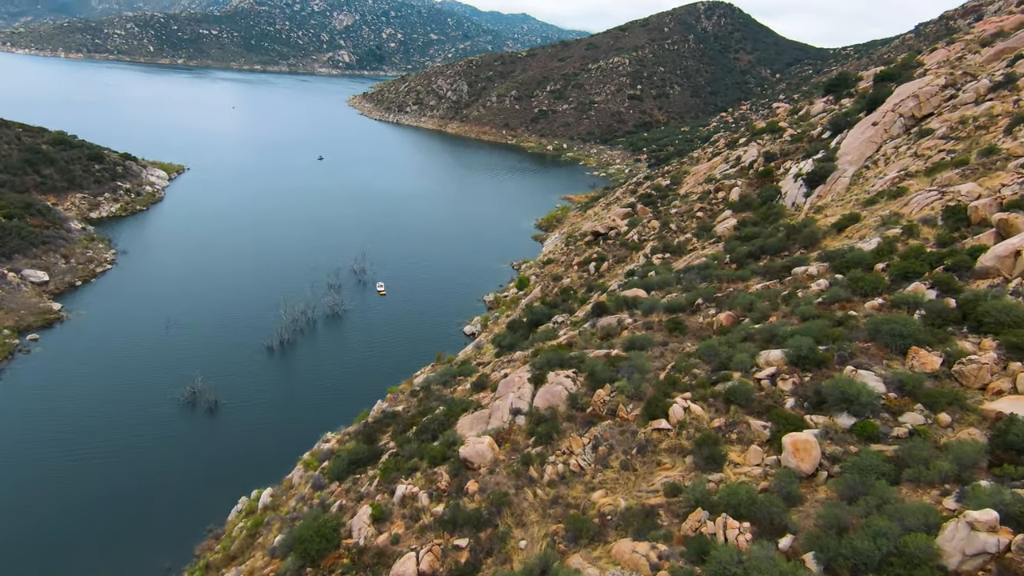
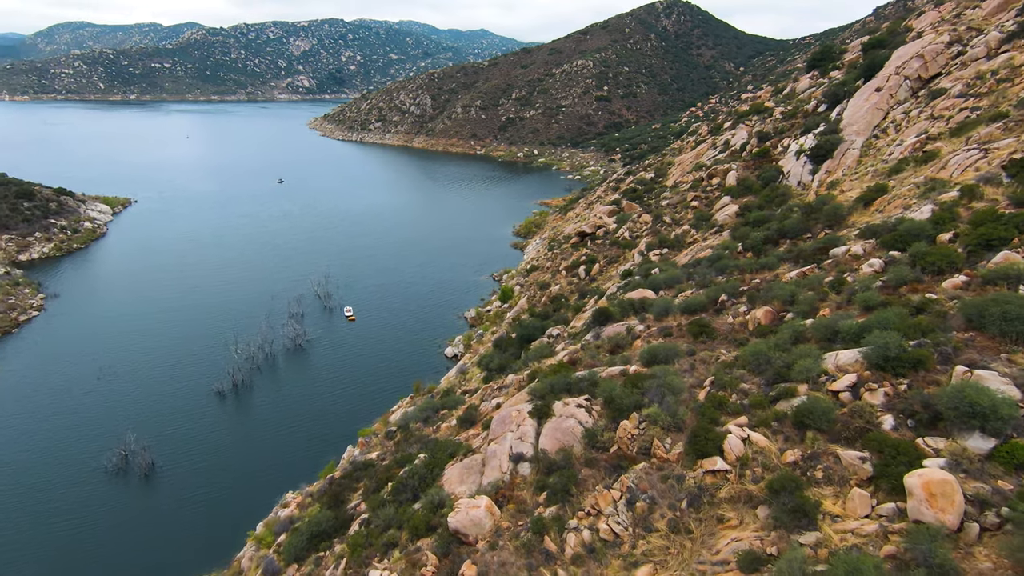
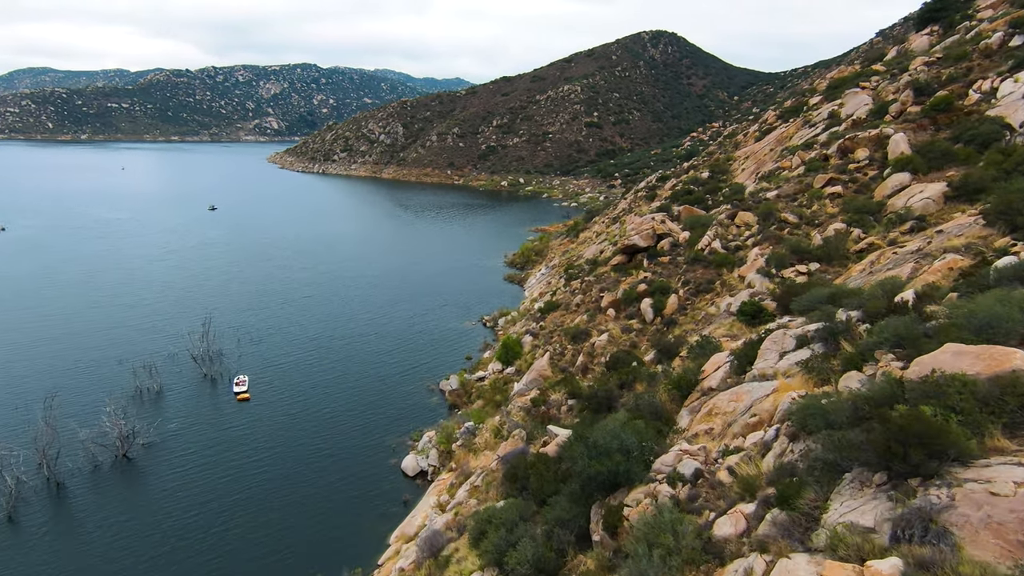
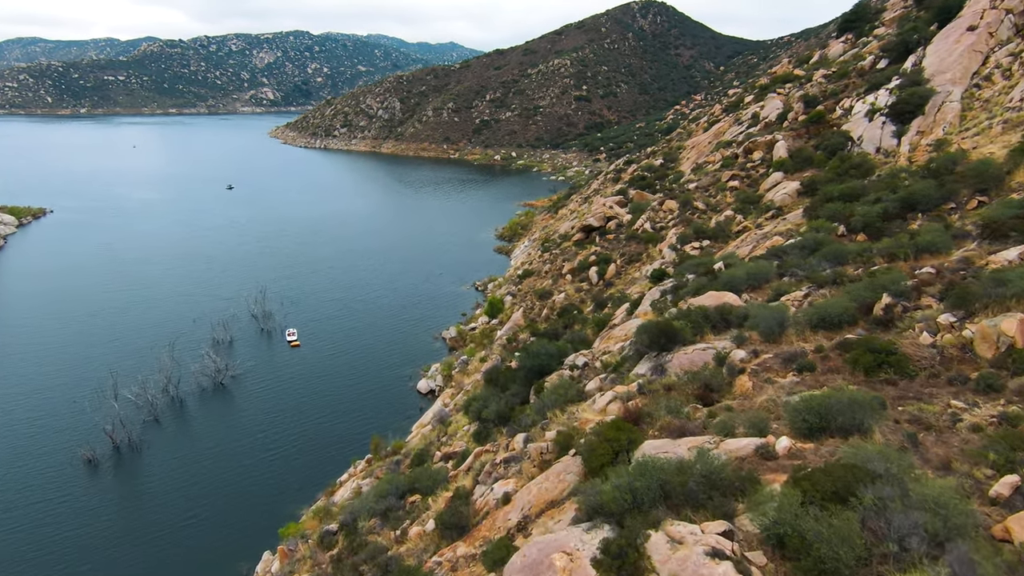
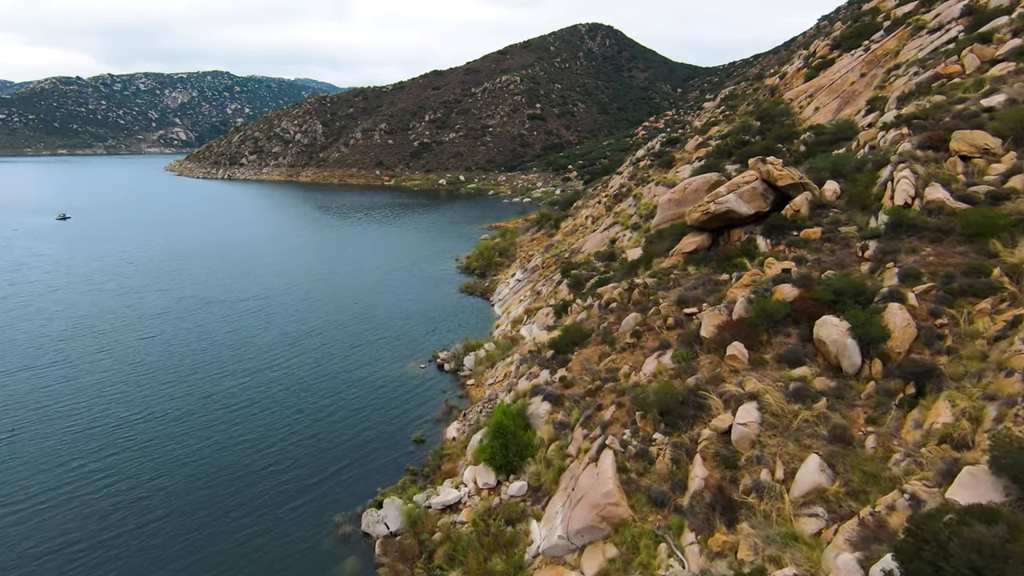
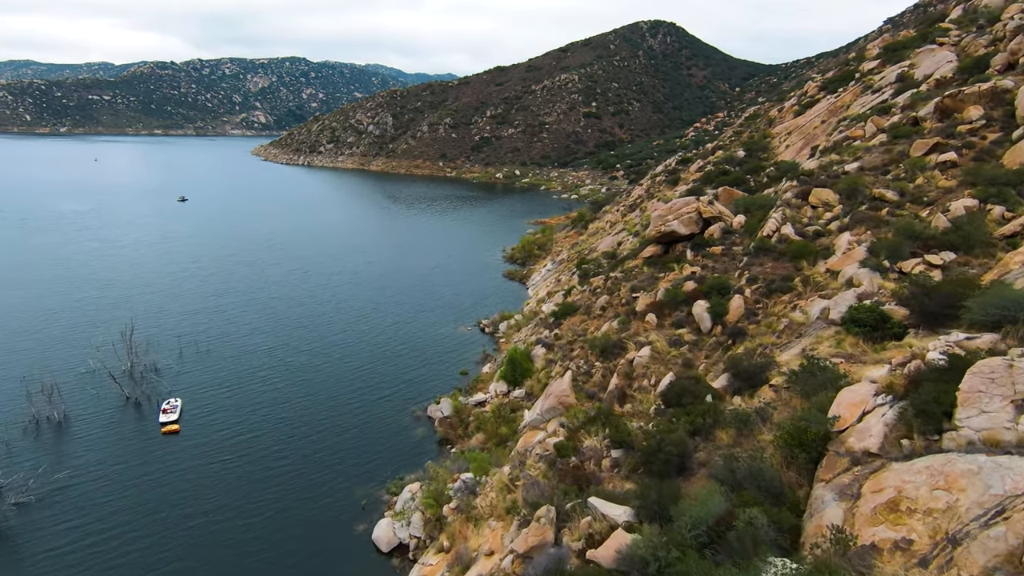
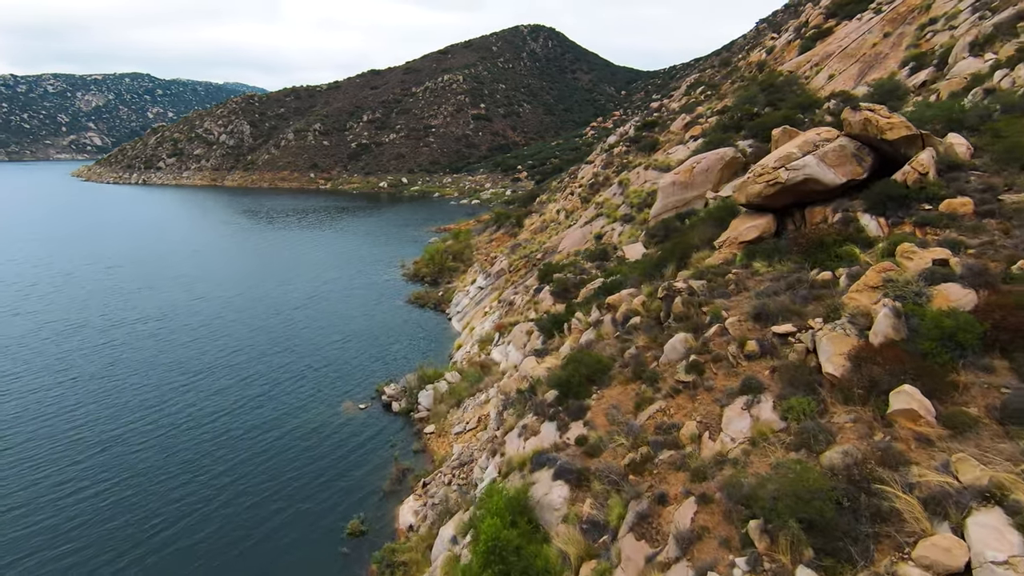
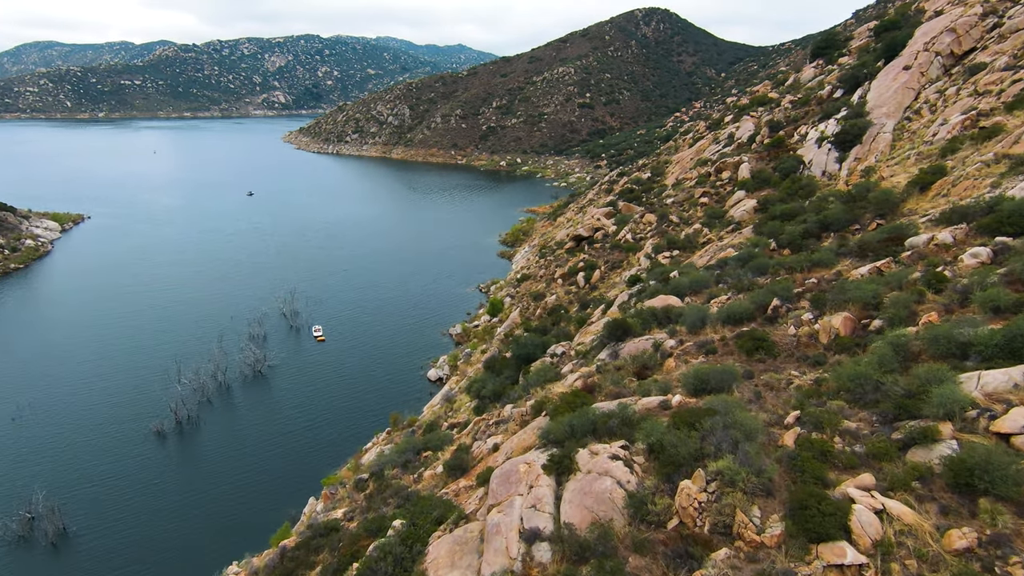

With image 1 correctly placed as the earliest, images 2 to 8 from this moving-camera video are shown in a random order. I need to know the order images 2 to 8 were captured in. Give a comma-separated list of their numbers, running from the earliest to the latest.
2, 8, 4, 3, 6, 5, 7
